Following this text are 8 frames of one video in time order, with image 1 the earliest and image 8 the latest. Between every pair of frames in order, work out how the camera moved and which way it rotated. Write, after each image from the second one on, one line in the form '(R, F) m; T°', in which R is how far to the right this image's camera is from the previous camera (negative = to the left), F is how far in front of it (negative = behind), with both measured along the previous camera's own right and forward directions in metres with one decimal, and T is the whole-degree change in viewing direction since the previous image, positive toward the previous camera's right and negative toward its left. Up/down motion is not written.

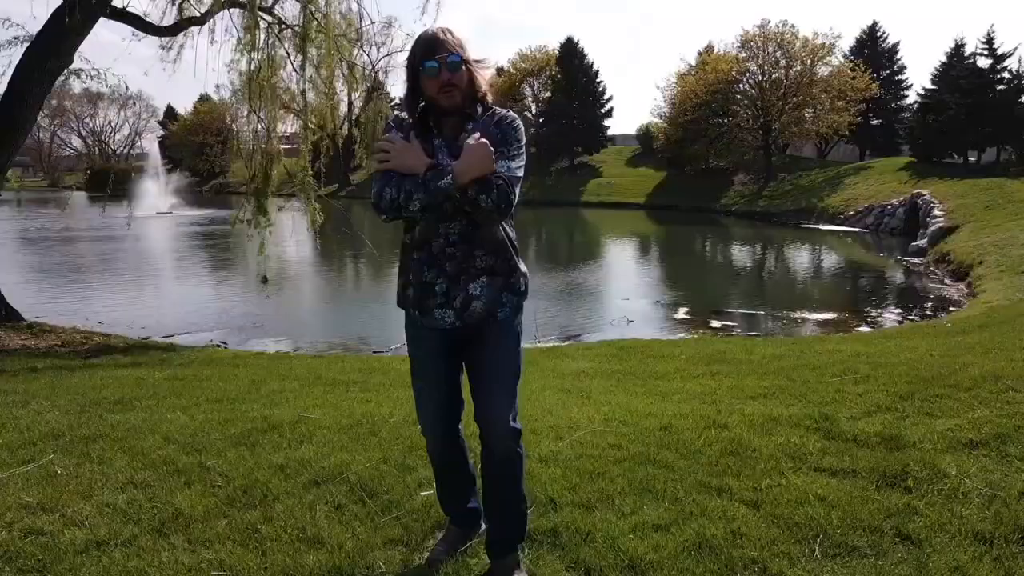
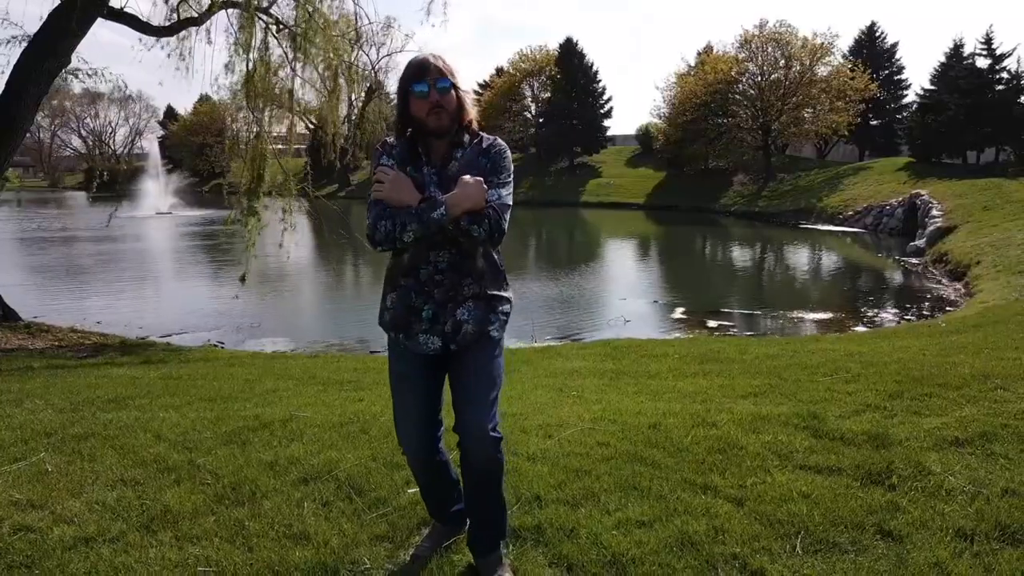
(0.0, 0.0) m; 0°
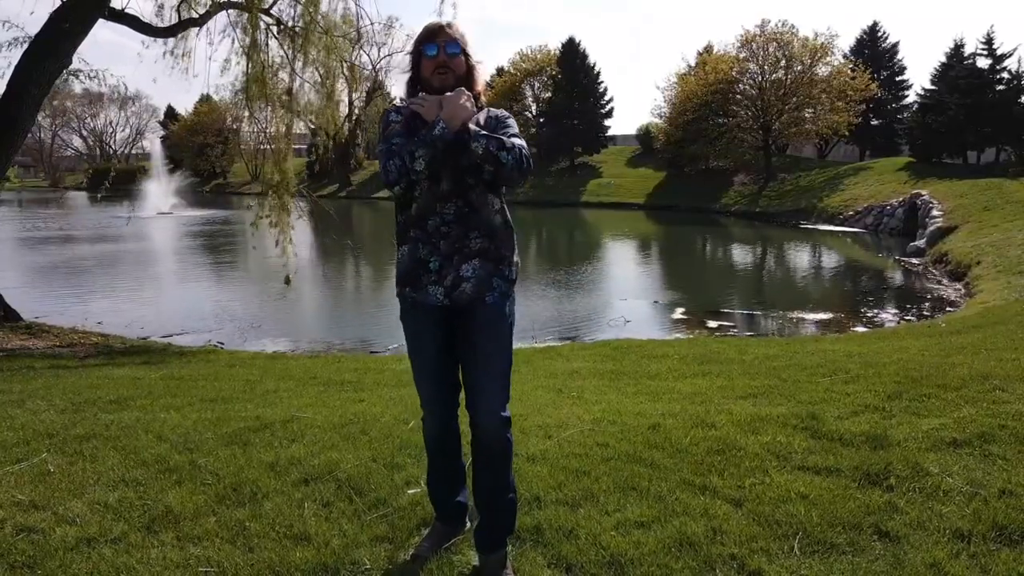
(0.0, 0.0) m; 0°
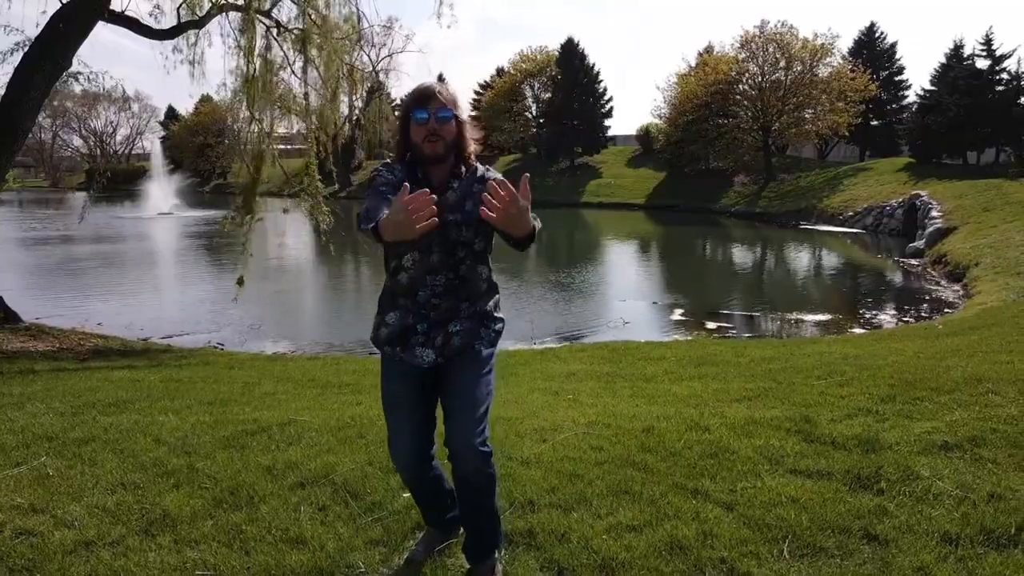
(0.0, 0.0) m; 0°
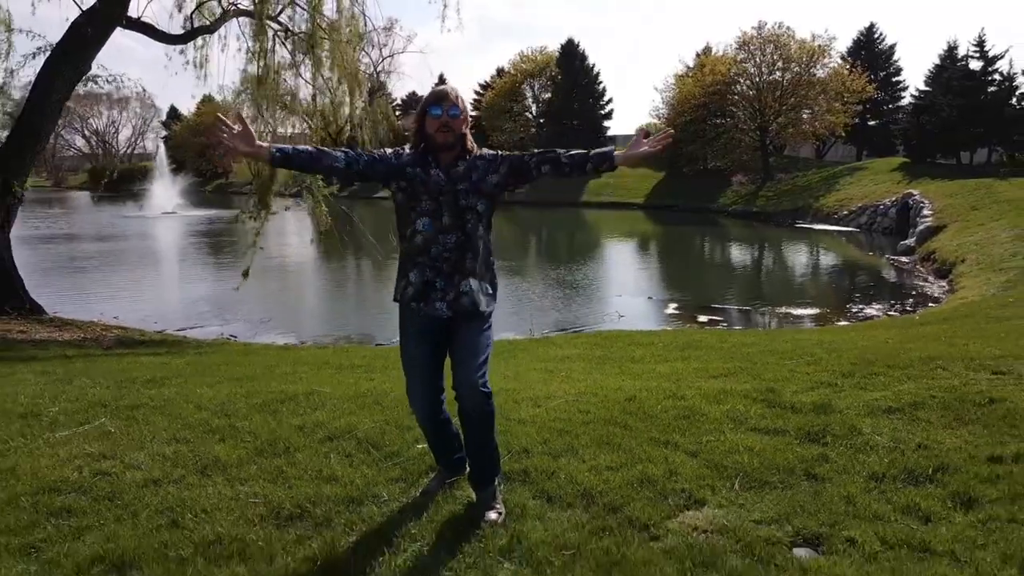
(0.0, -0.6) m; 0°
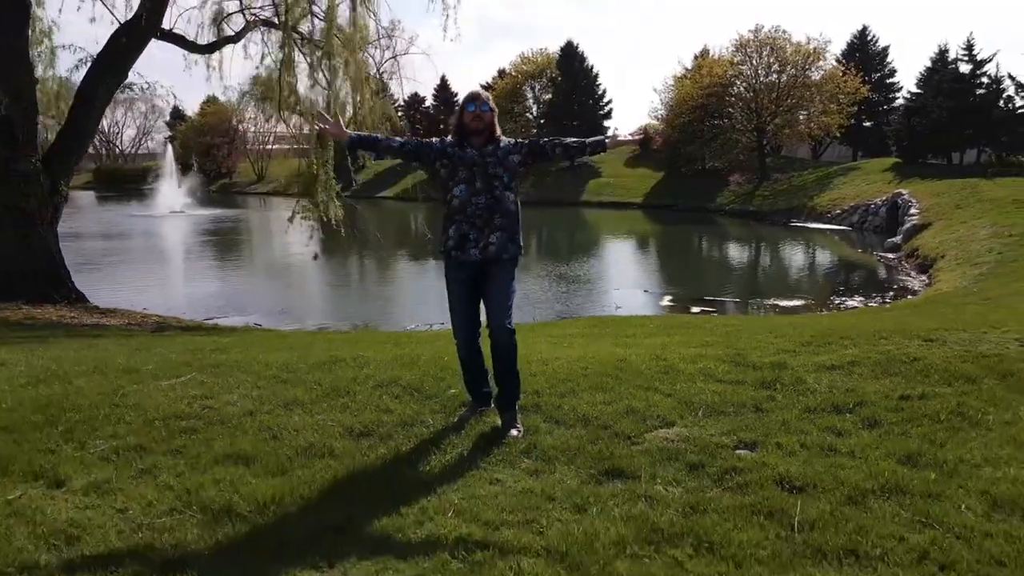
(-0.1, -1.1) m; 0°
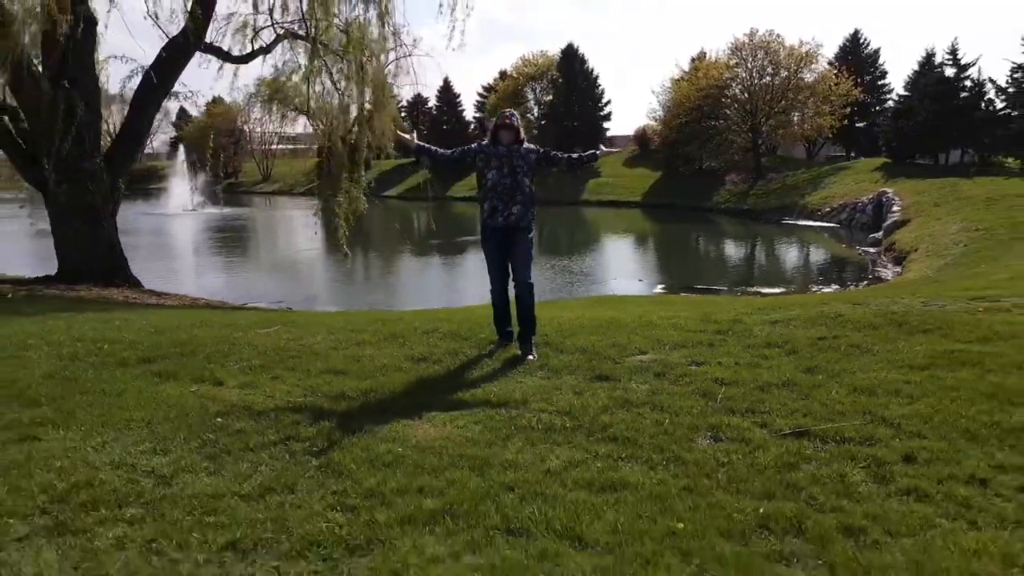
(-0.1, -1.7) m; 0°
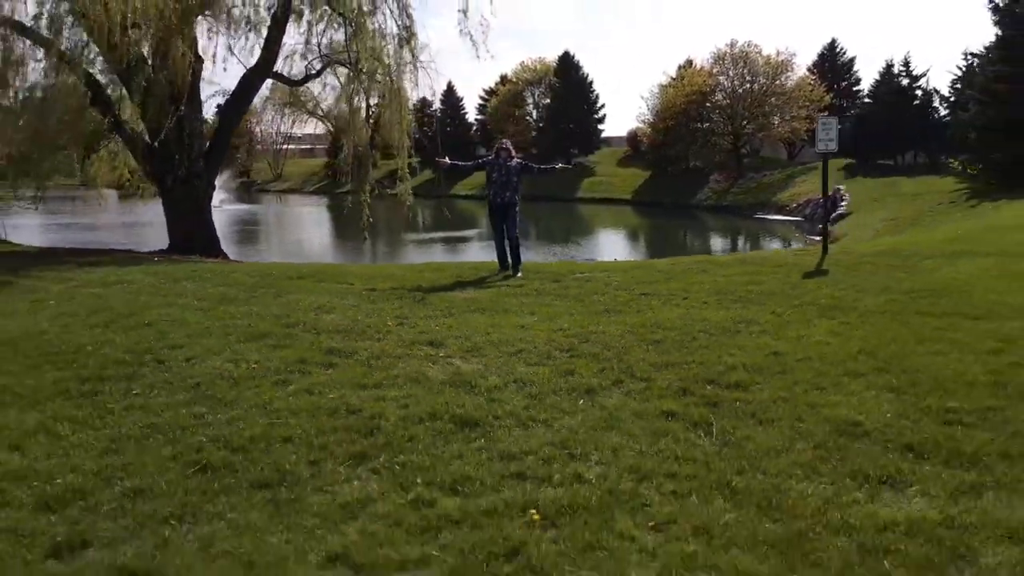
(0.0, -4.7) m; 0°
